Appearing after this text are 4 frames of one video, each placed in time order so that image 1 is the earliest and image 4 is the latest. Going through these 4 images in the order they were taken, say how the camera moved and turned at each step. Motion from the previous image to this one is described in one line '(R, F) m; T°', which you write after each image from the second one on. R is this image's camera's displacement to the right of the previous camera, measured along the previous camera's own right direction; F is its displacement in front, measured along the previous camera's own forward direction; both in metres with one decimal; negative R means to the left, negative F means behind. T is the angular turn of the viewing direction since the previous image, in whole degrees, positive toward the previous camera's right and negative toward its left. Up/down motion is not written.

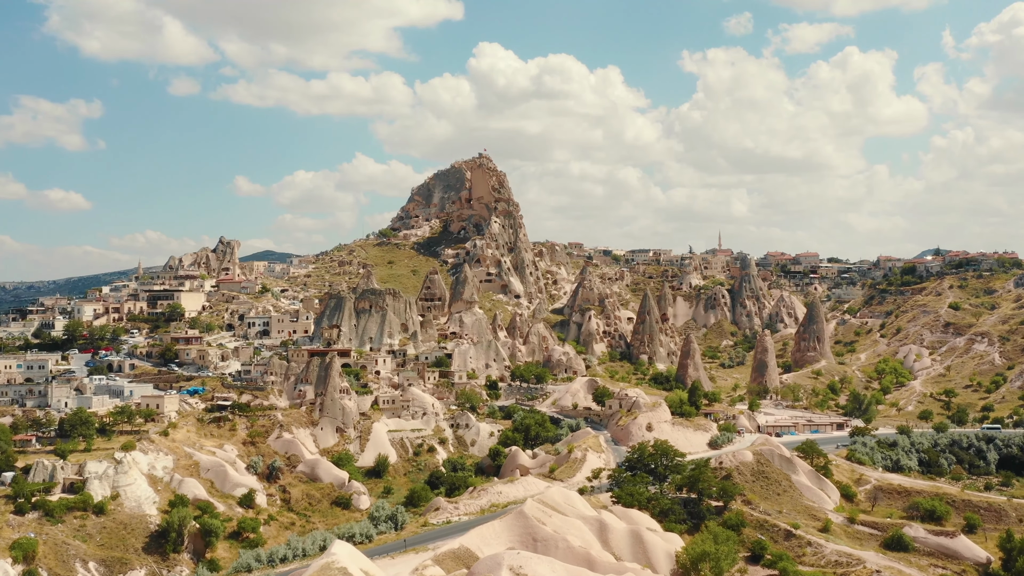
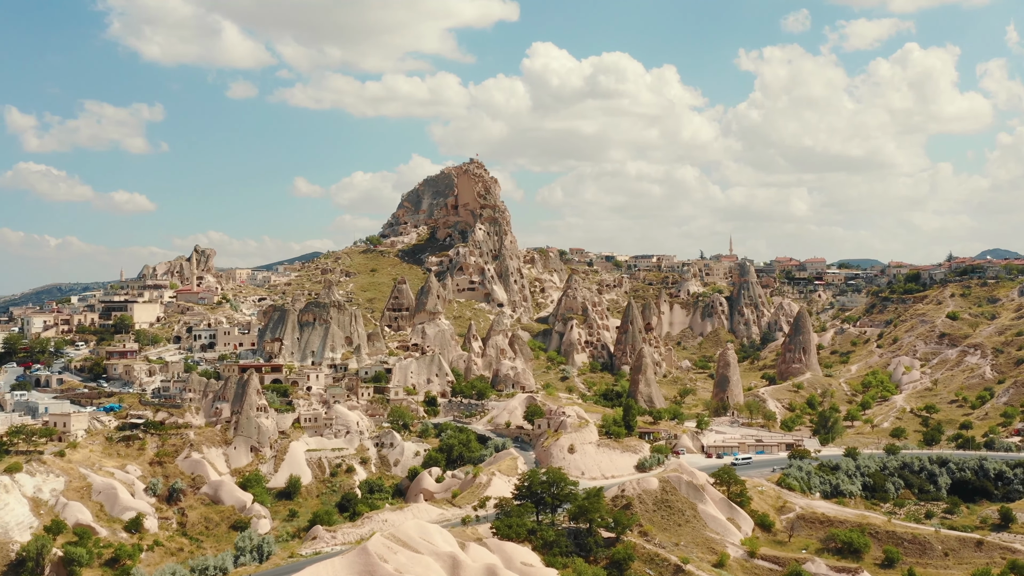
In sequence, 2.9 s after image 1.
(+6.4, +1.9) m; -2°
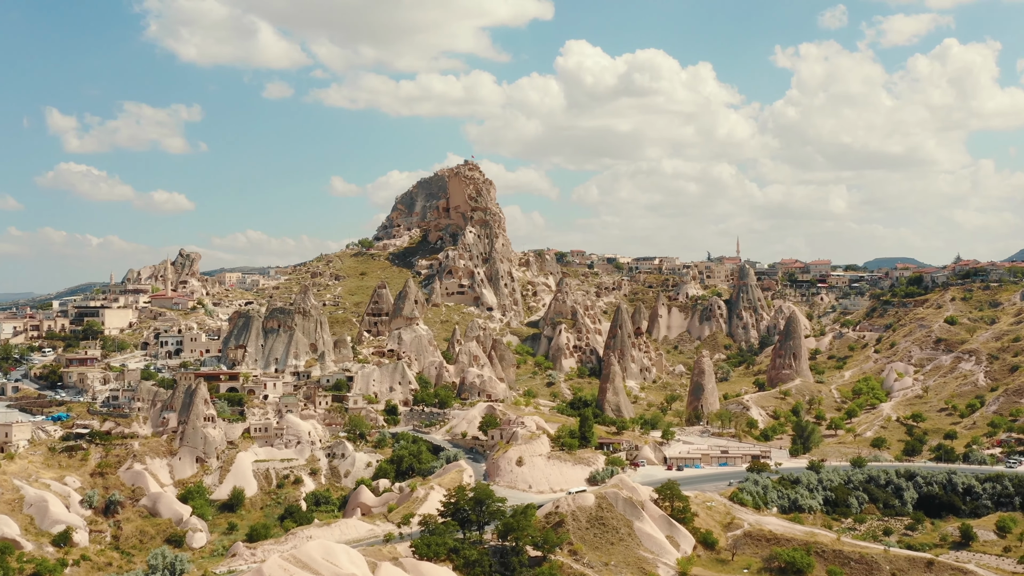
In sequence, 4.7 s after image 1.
(+4.0, +1.1) m; -1°
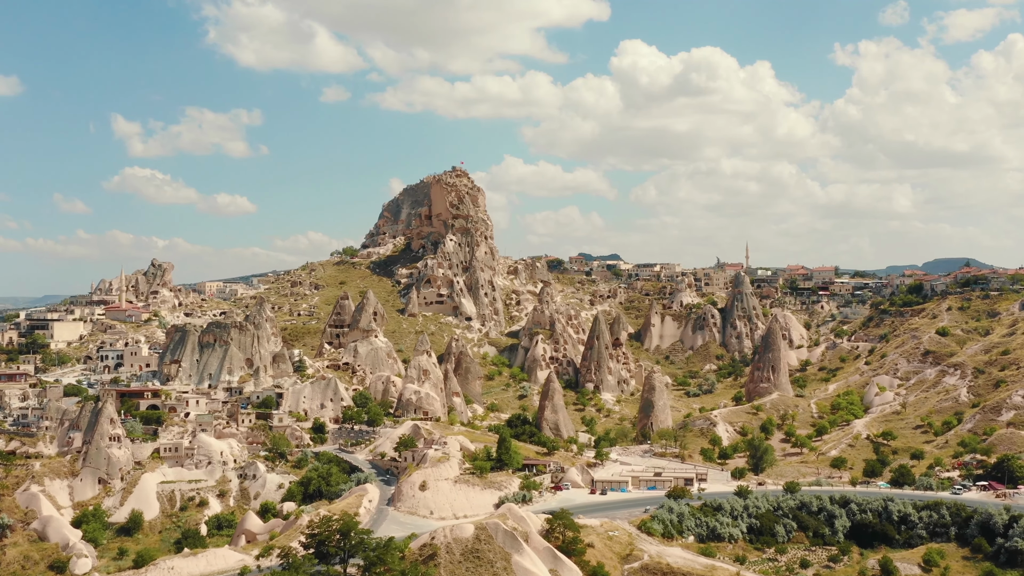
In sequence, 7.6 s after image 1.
(+6.7, +1.9) m; -2°
